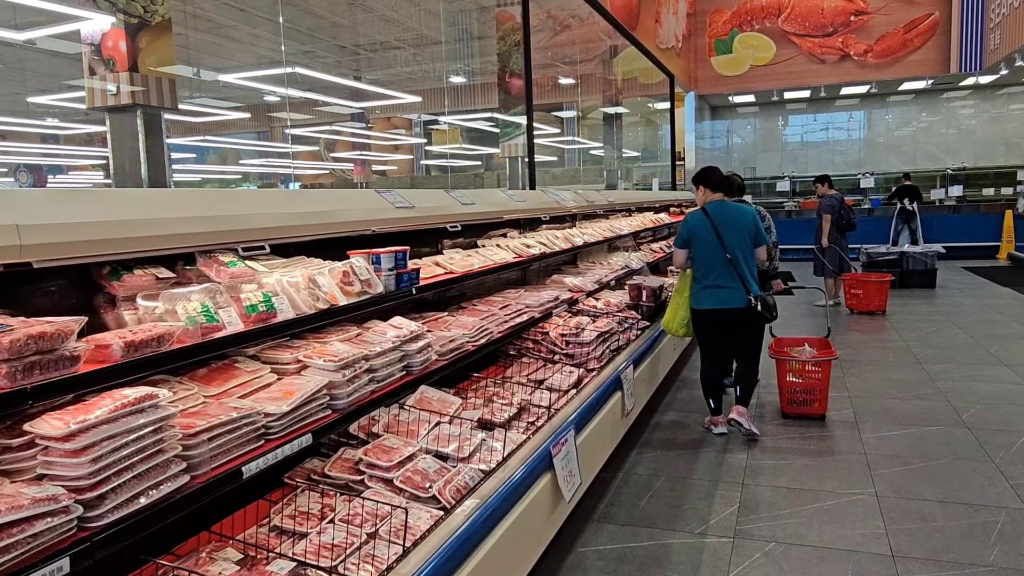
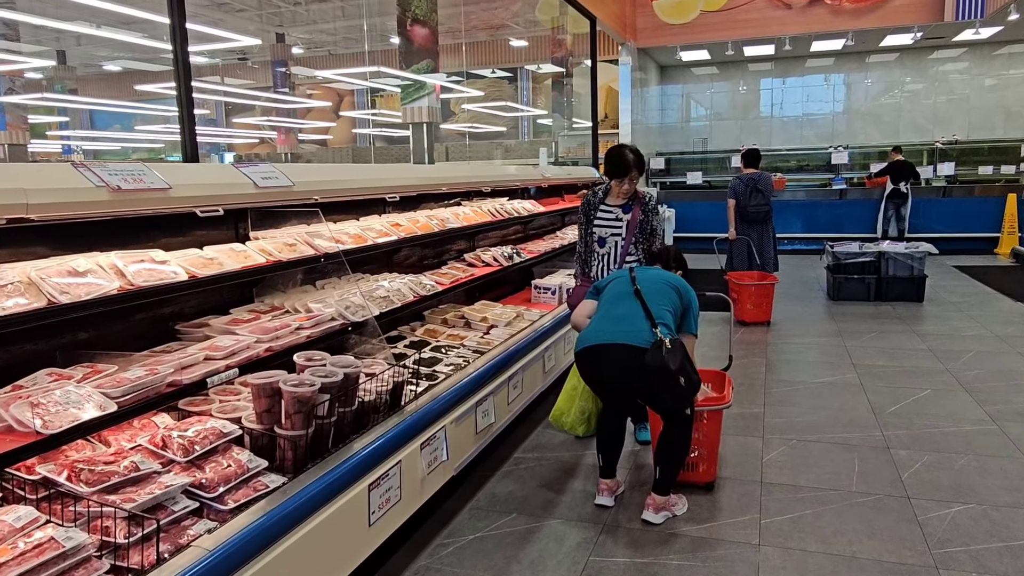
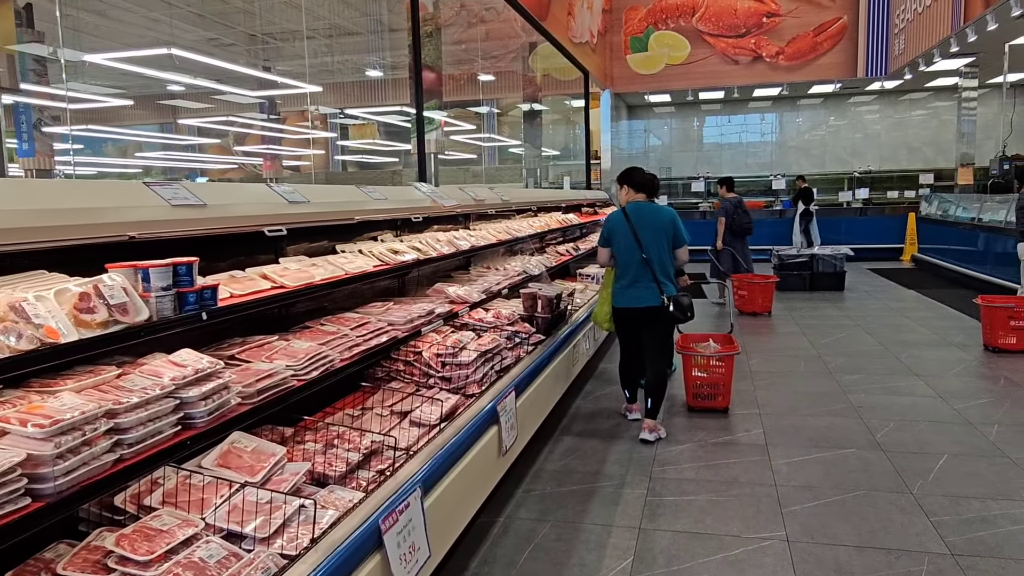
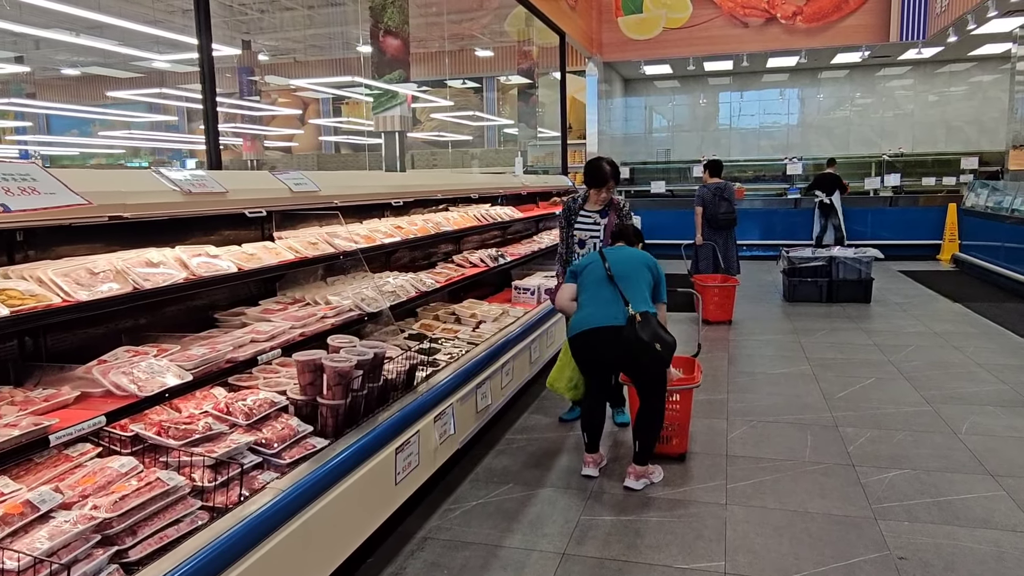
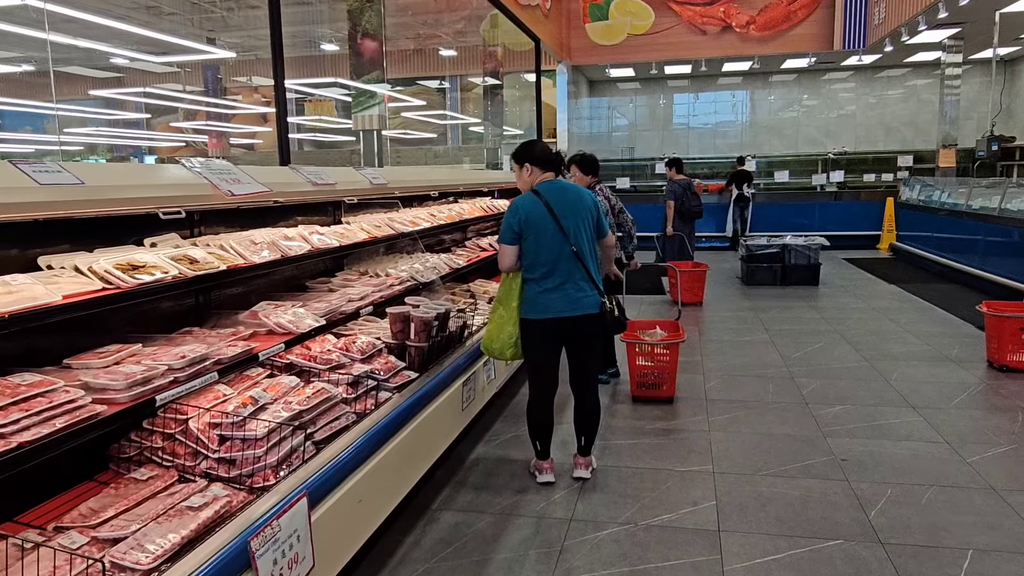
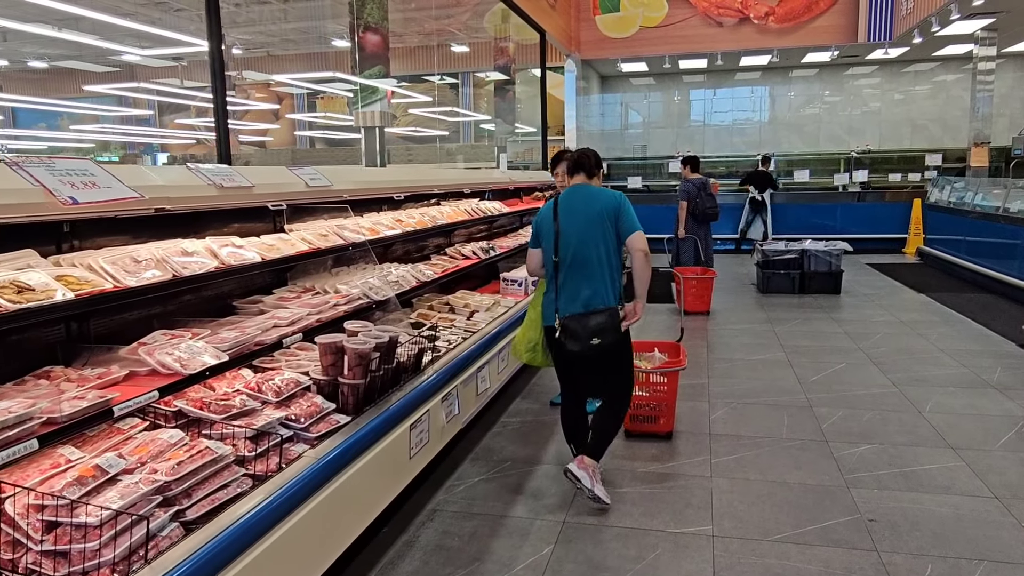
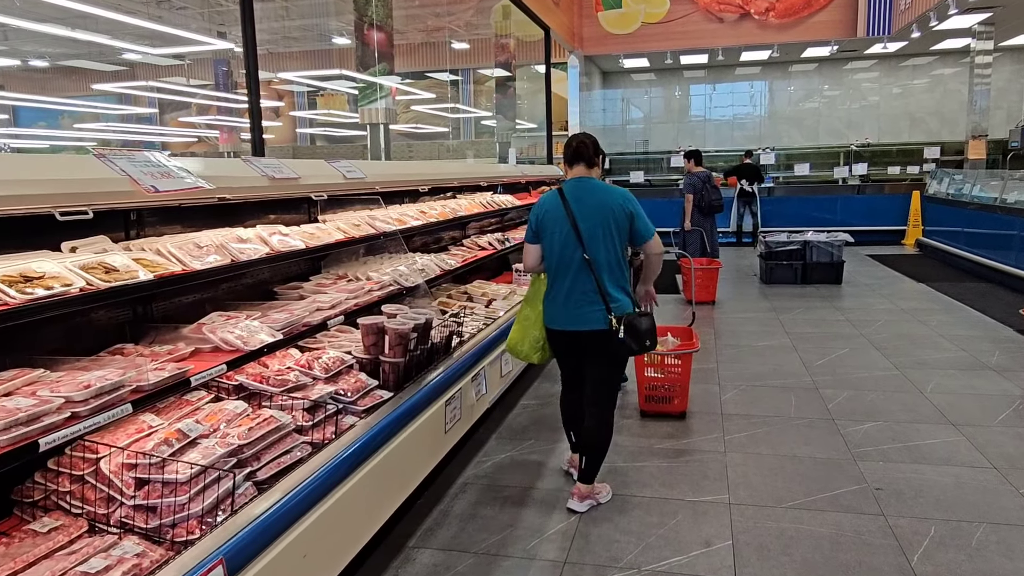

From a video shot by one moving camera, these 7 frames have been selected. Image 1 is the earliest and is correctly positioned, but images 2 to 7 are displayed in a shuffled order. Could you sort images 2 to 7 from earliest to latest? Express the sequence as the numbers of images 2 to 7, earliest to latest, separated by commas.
3, 5, 7, 6, 4, 2
